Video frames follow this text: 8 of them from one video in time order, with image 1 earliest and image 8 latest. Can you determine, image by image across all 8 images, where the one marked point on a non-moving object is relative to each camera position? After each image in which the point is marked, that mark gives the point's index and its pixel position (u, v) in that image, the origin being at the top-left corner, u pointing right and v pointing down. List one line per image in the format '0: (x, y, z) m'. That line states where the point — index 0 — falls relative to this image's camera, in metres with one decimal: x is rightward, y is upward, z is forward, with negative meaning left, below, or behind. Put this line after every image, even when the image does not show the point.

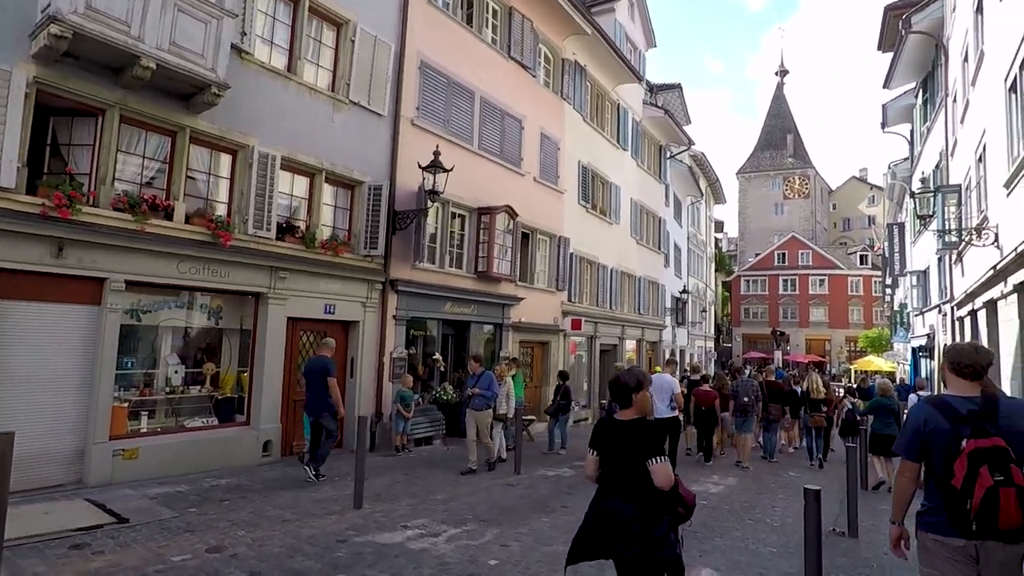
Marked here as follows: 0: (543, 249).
0: (+1.0, +1.2, +18.0) m
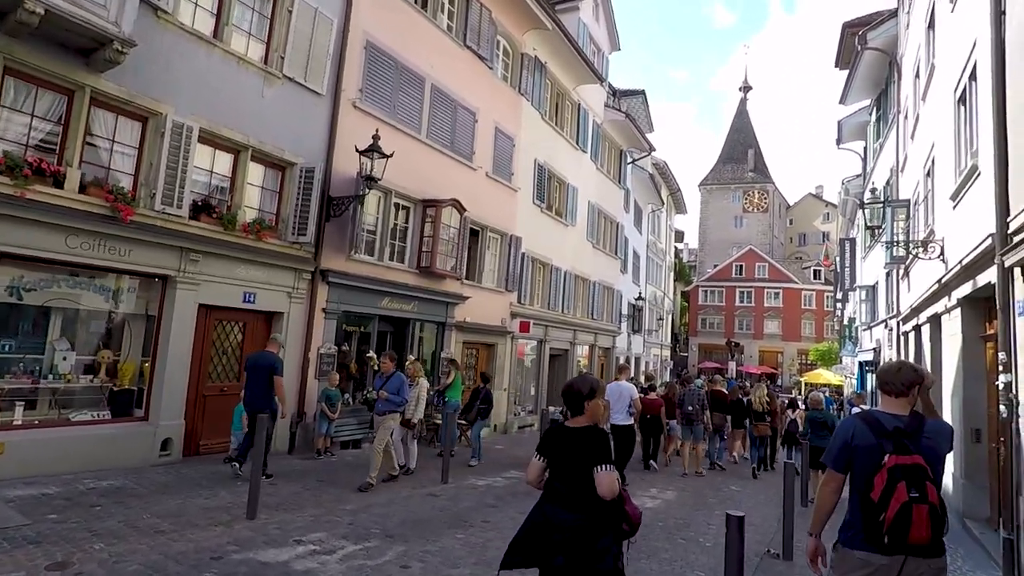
0: (-0.6, +1.2, +17.4) m
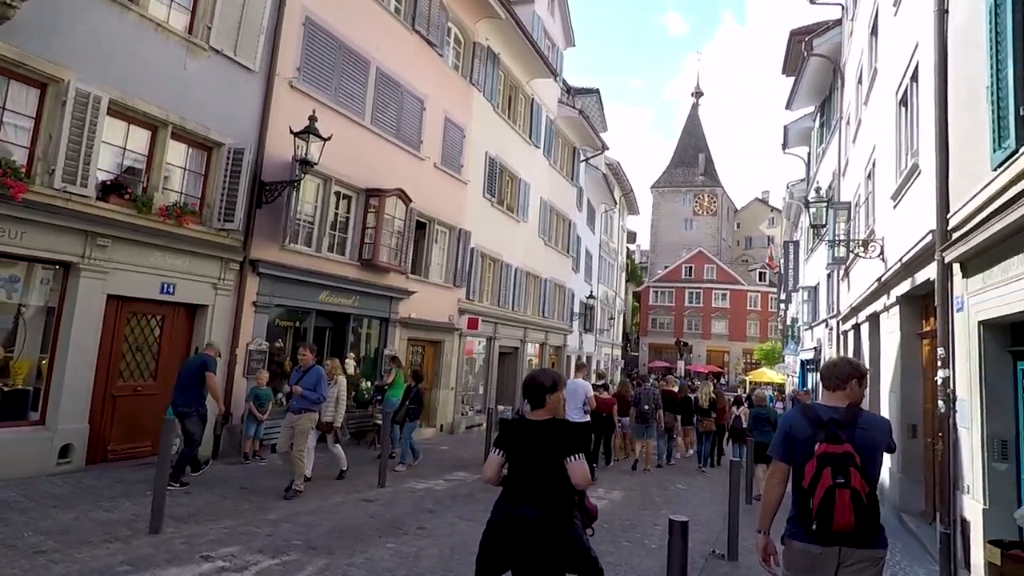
0: (-2.0, +1.4, +16.8) m
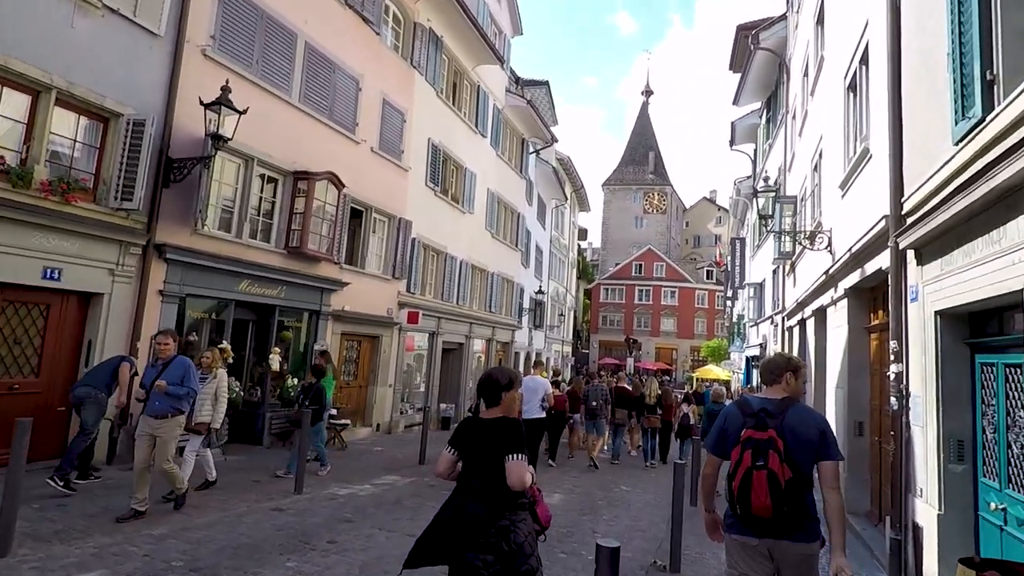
0: (-3.6, +1.6, +15.9) m
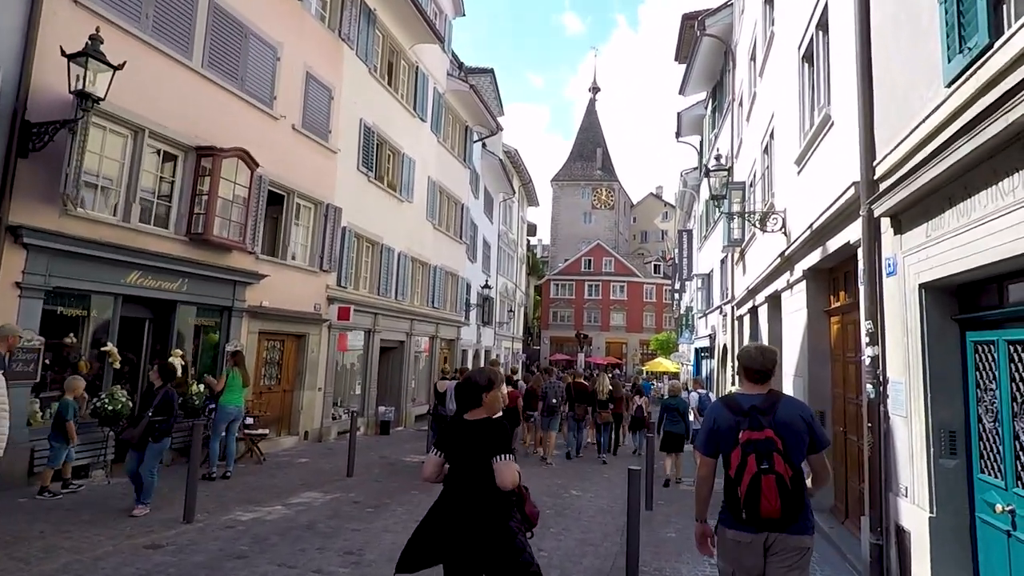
0: (-5.1, +1.7, +14.4) m
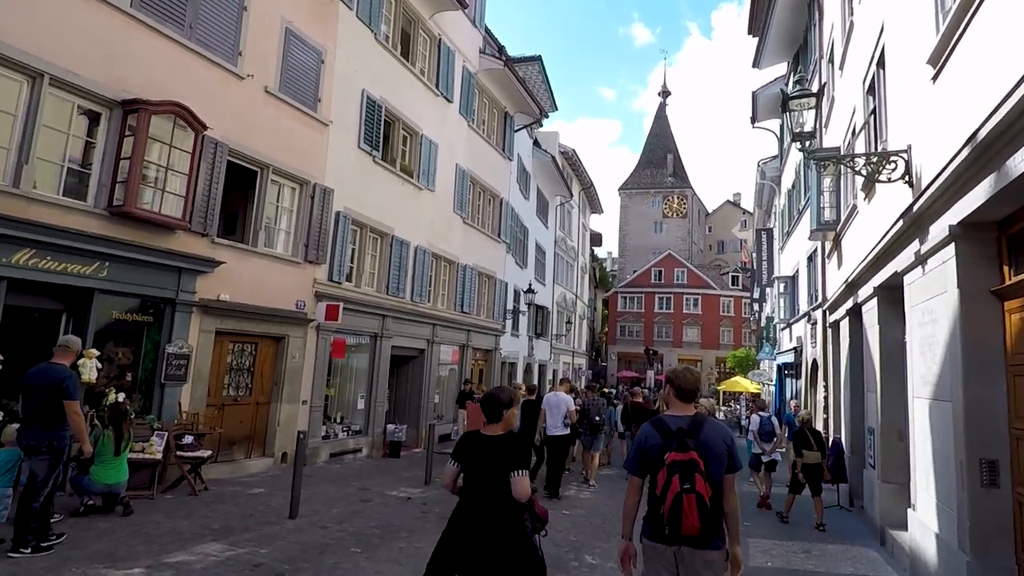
0: (-4.7, +1.8, +12.2) m
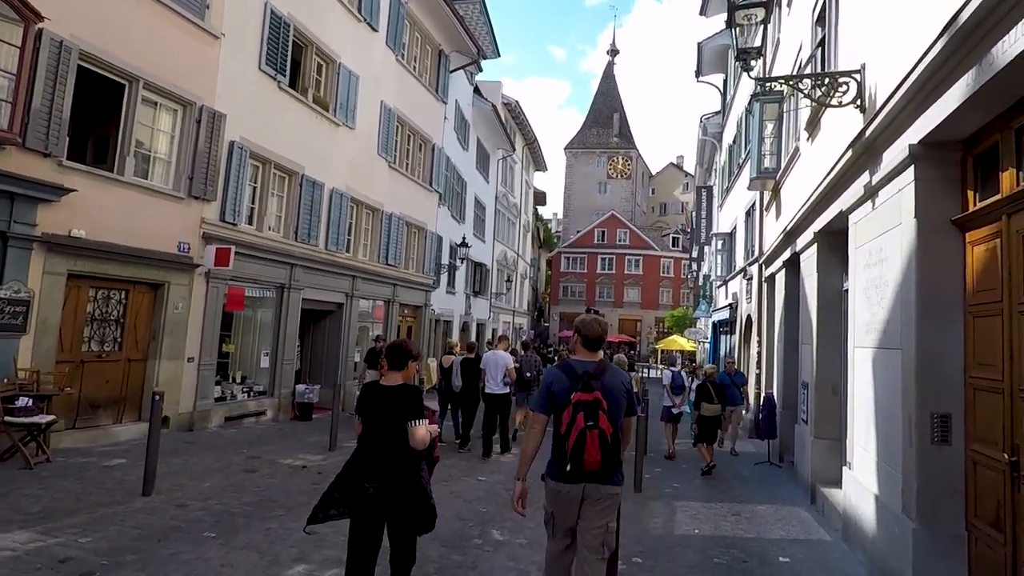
0: (-6.2, +2.9, +10.4) m
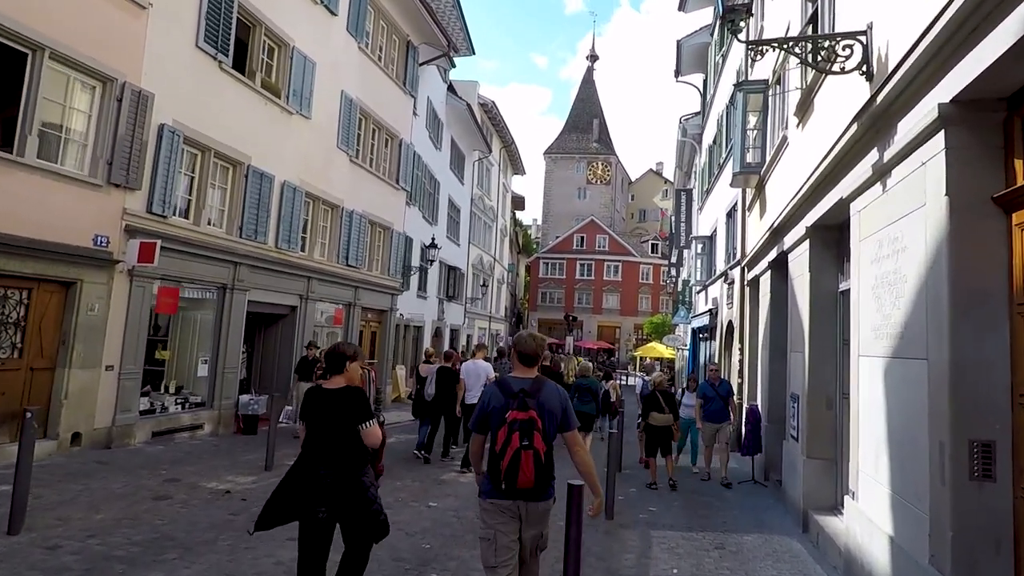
0: (-6.8, +2.9, +9.2) m
